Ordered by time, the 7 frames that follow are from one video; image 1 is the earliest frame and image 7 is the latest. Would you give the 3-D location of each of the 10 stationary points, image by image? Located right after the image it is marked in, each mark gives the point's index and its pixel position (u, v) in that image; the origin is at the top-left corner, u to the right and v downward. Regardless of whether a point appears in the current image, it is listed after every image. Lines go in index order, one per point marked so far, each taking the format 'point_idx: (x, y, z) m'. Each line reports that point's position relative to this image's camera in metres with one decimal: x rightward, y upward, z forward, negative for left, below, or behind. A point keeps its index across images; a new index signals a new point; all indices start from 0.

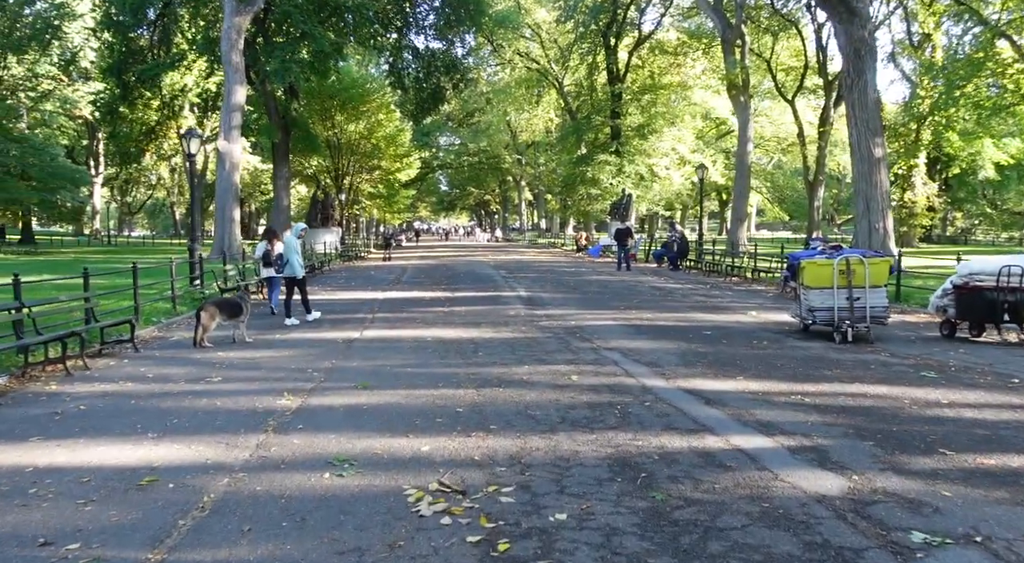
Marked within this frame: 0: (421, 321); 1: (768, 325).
0: (-1.7, -0.7, +15.9) m
1: (+4.0, -0.7, +13.8) m
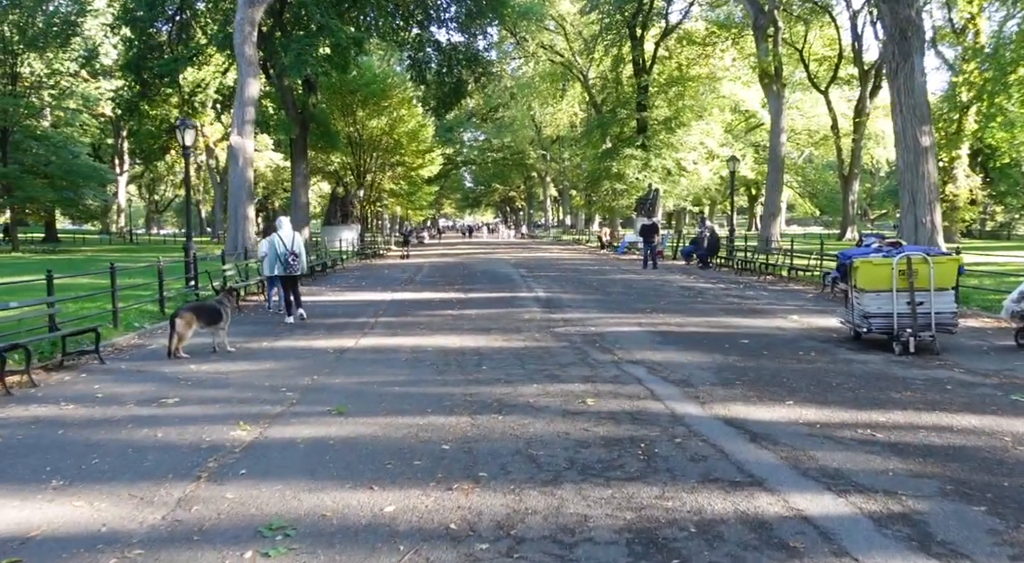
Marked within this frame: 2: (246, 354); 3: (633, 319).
0: (-1.5, -0.8, +14.5) m
1: (+4.2, -0.7, +12.2) m
2: (-3.6, -1.0, +11.7) m
3: (+2.0, -0.6, +14.5) m
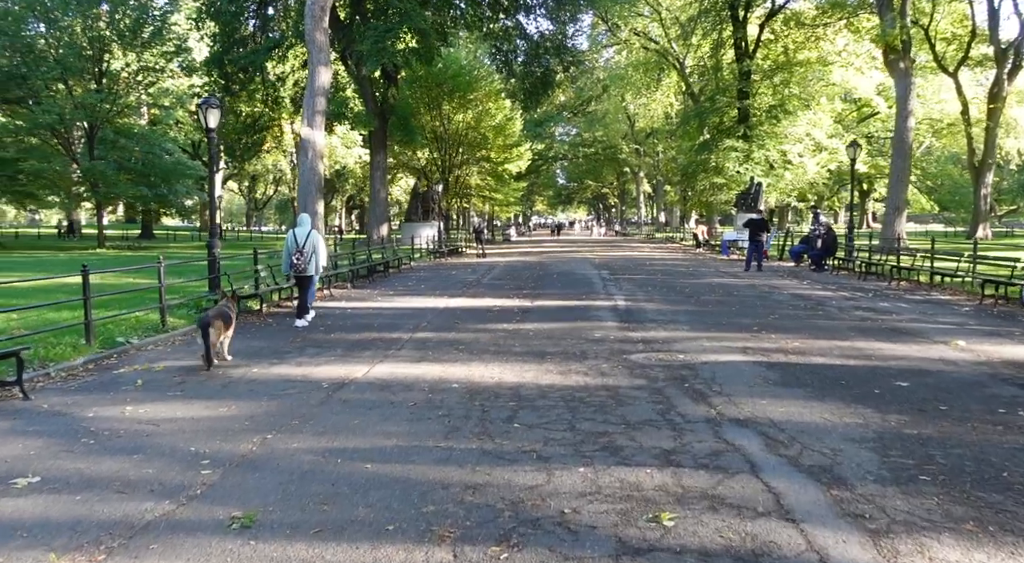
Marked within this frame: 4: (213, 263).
0: (-0.6, -0.9, +11.4) m
1: (+4.8, -0.9, +8.6) m
2: (-3.0, -1.1, +8.9) m
3: (+2.8, -0.8, +11.1) m
4: (-5.4, +0.4, +15.7) m
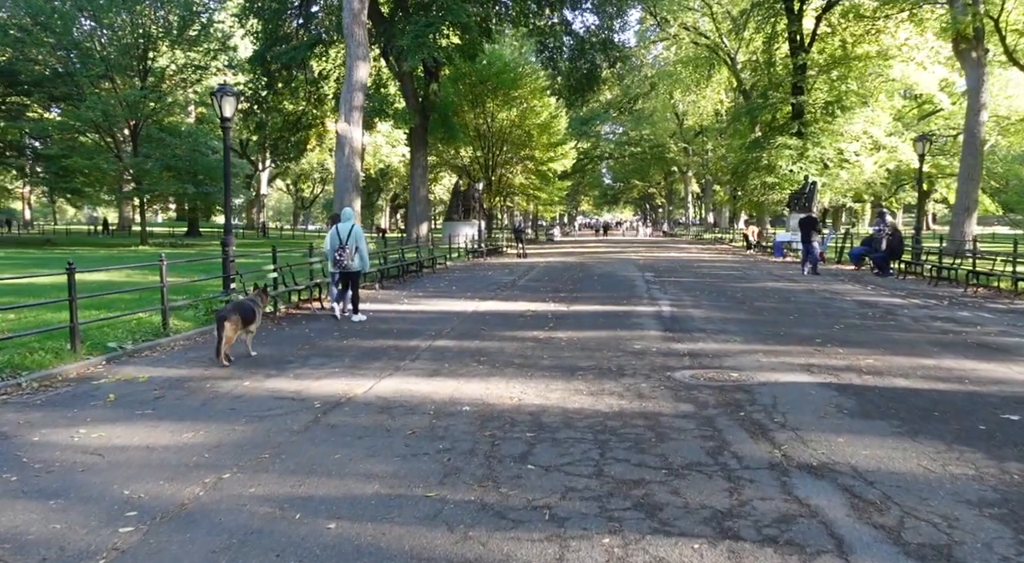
0: (-0.3, -0.9, +10.1) m
1: (+4.9, -0.9, +7.1) m
2: (-2.8, -1.1, +7.7) m
3: (+3.1, -0.8, +9.6) m
4: (-4.8, +0.4, +14.6) m
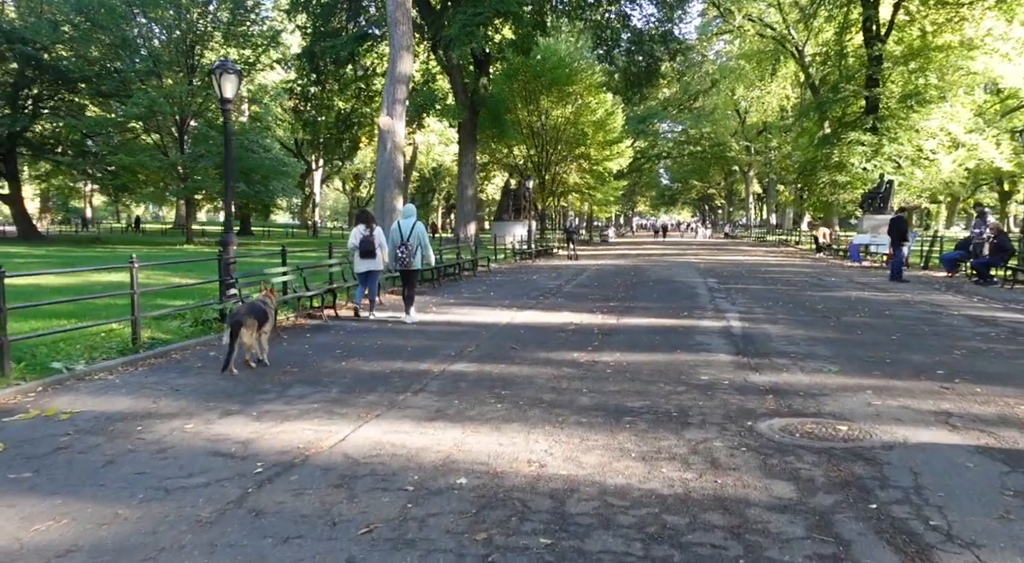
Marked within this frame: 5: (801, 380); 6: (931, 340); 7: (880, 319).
0: (0.0, -1.0, +7.9) m
1: (+5.0, -1.1, +4.5) m
2: (-2.7, -1.2, +5.7) m
3: (+3.4, -1.0, +7.2) m
4: (-4.2, +0.3, +12.7) m
5: (+2.8, -0.9, +8.4) m
6: (+5.3, -0.7, +11.1) m
7: (+5.6, -0.6, +13.3) m
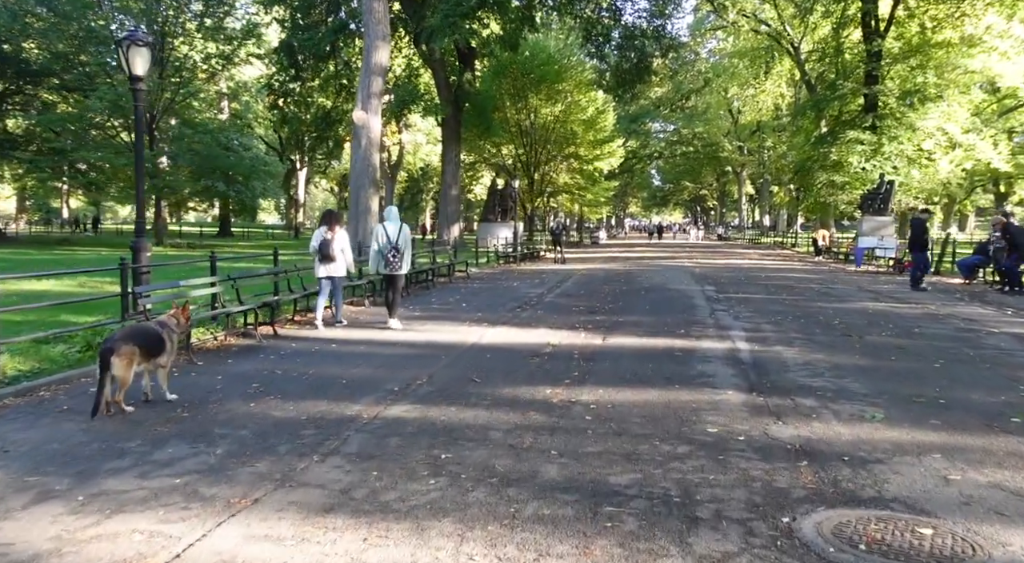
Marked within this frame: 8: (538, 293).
0: (-0.4, -1.2, +5.9) m
1: (+4.7, -1.3, +2.5) m
2: (-3.0, -1.3, +3.6) m
3: (+3.0, -1.1, +5.1) m
4: (-4.6, +0.1, +10.6) m
5: (+2.4, -1.1, +6.4) m
6: (+4.9, -0.9, +9.1) m
7: (+5.2, -0.7, +11.3) m
8: (+0.6, -0.2, +18.5) m
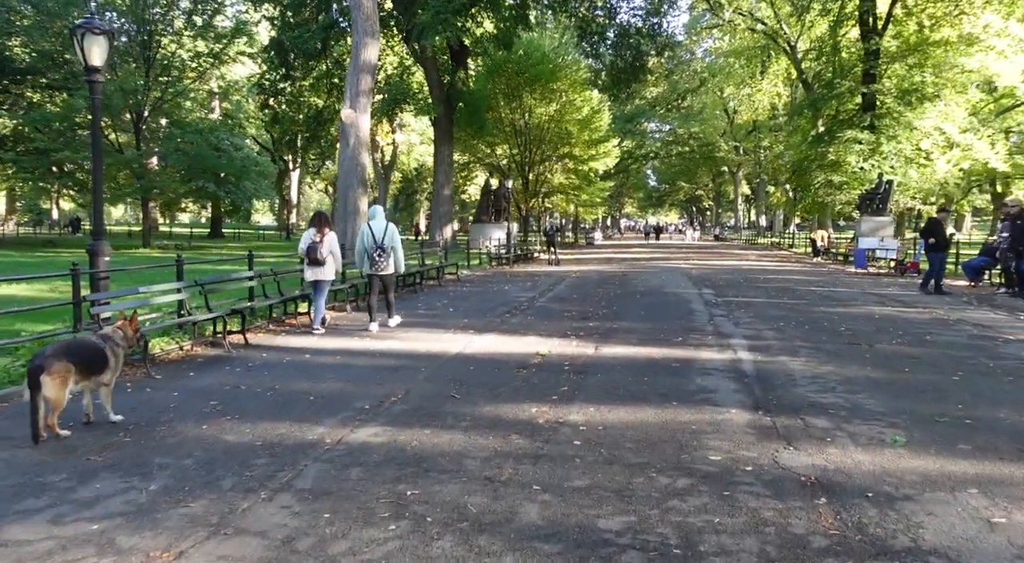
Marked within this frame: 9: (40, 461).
0: (-0.5, -1.2, +5.1) m
1: (+4.5, -1.3, +1.8) m
2: (-3.2, -1.4, +2.8) m
3: (+2.9, -1.2, +4.4) m
4: (-4.8, 0.0, +9.8) m
5: (+2.2, -1.1, +5.7) m
6: (+4.7, -0.9, +8.4) m
7: (+5.0, -0.8, +10.6) m
8: (+0.4, -0.3, +17.7) m
9: (-3.2, -1.2, +6.0) m
